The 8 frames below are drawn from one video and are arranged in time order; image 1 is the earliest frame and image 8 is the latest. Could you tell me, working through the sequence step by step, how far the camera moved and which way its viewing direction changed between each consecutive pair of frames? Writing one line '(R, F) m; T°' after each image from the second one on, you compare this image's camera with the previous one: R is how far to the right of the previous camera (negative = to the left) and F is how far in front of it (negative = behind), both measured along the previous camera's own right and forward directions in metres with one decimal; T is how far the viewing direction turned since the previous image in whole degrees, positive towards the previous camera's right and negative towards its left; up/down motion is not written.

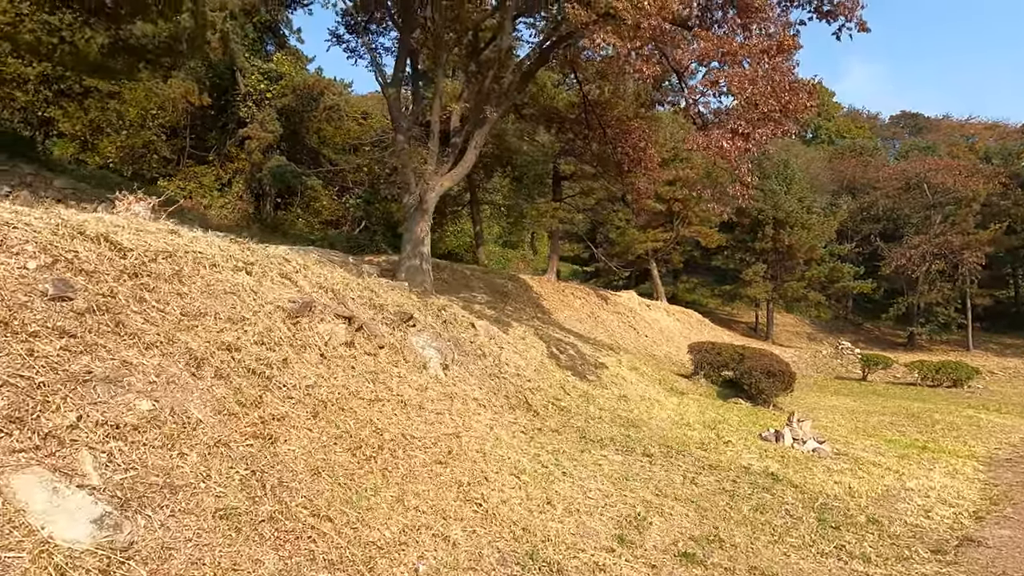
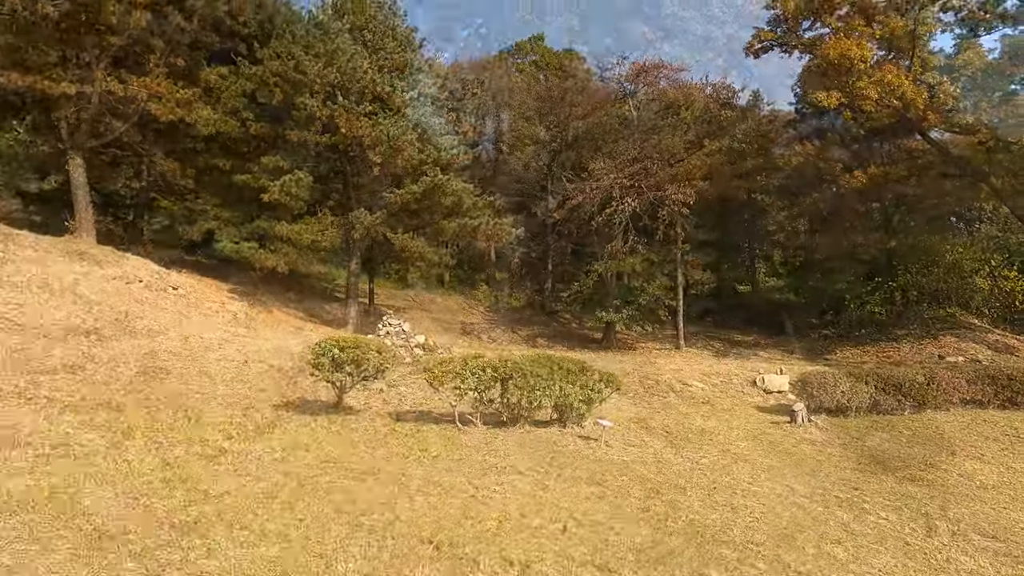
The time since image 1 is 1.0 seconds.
(+0.6, +0.9) m; -9°
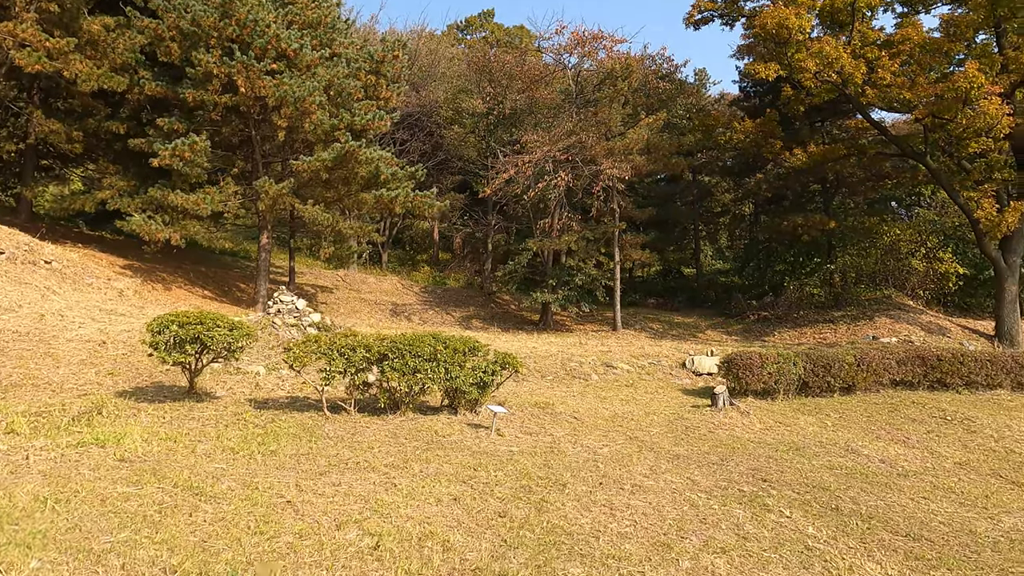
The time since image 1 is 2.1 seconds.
(+0.7, +0.8) m; +4°
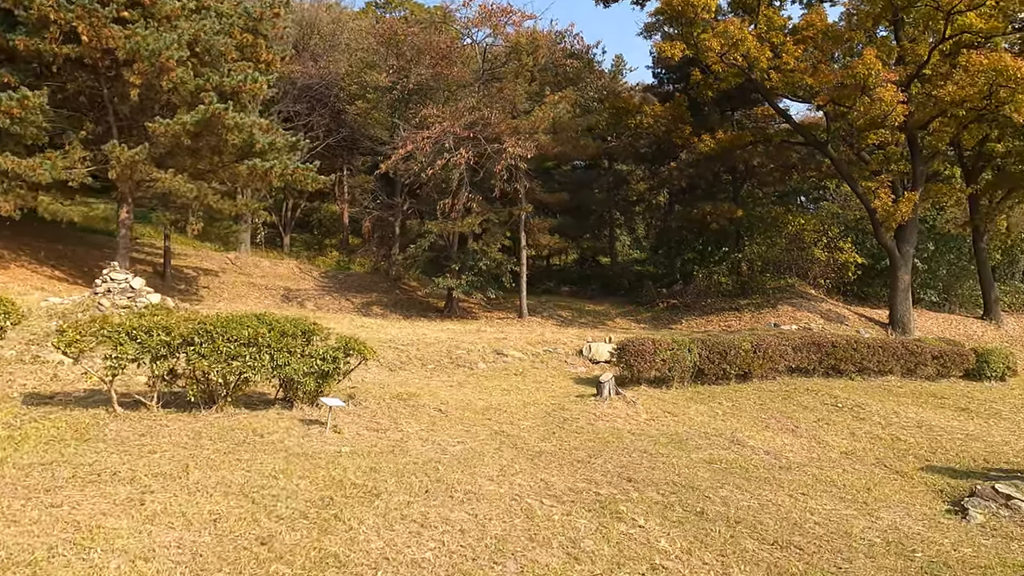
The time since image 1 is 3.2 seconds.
(+0.7, +0.8) m; +6°
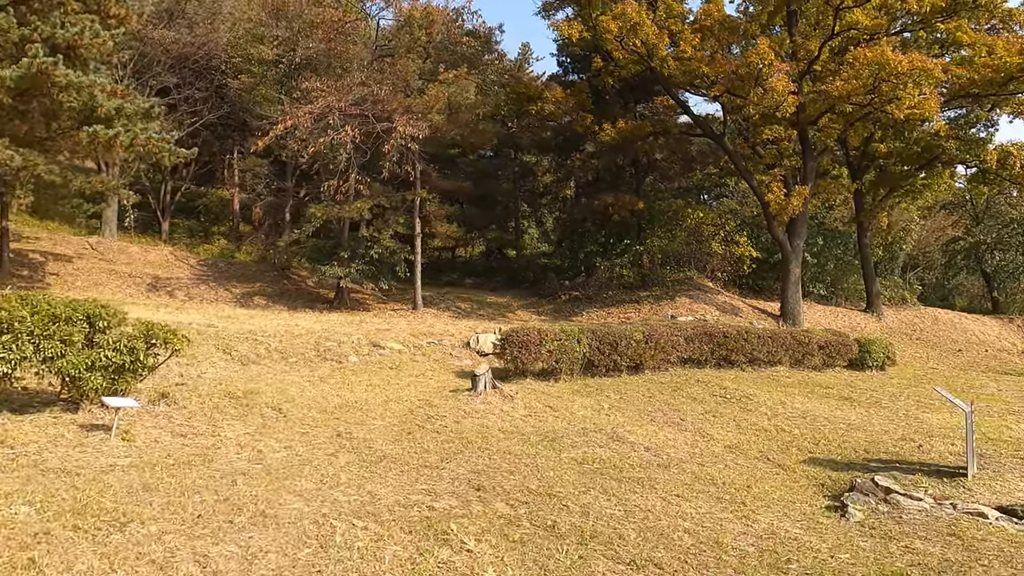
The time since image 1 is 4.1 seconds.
(+0.5, +0.7) m; +7°
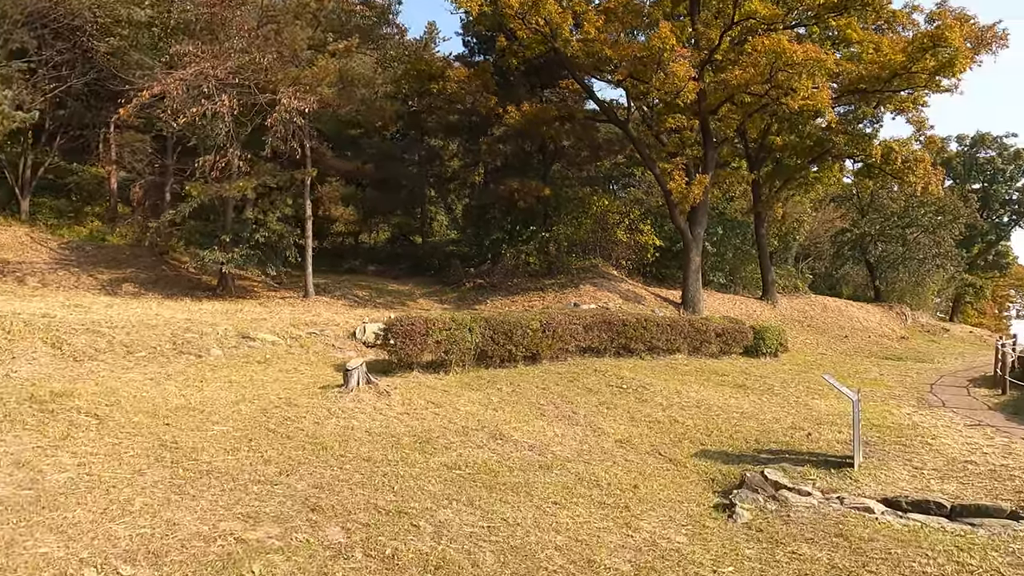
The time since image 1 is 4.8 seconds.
(+0.3, +0.6) m; +7°
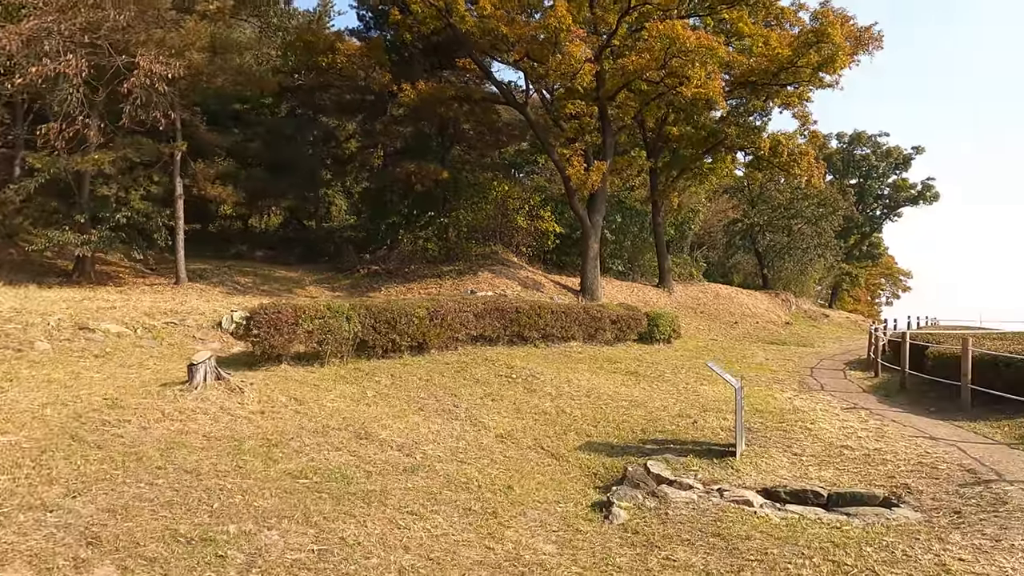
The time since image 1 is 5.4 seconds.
(+0.3, +0.5) m; +8°
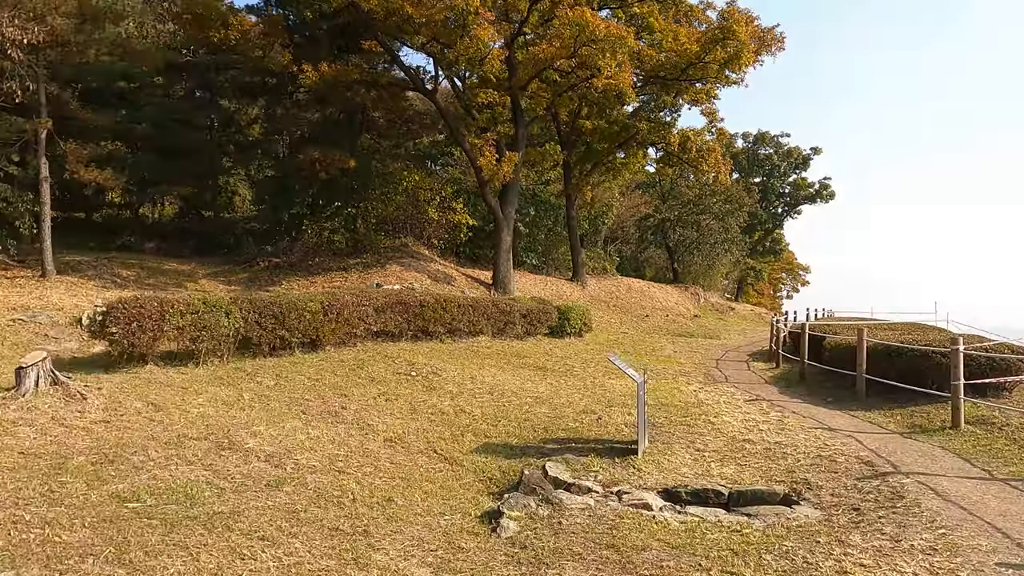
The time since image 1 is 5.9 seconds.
(+0.2, +0.4) m; +7°
